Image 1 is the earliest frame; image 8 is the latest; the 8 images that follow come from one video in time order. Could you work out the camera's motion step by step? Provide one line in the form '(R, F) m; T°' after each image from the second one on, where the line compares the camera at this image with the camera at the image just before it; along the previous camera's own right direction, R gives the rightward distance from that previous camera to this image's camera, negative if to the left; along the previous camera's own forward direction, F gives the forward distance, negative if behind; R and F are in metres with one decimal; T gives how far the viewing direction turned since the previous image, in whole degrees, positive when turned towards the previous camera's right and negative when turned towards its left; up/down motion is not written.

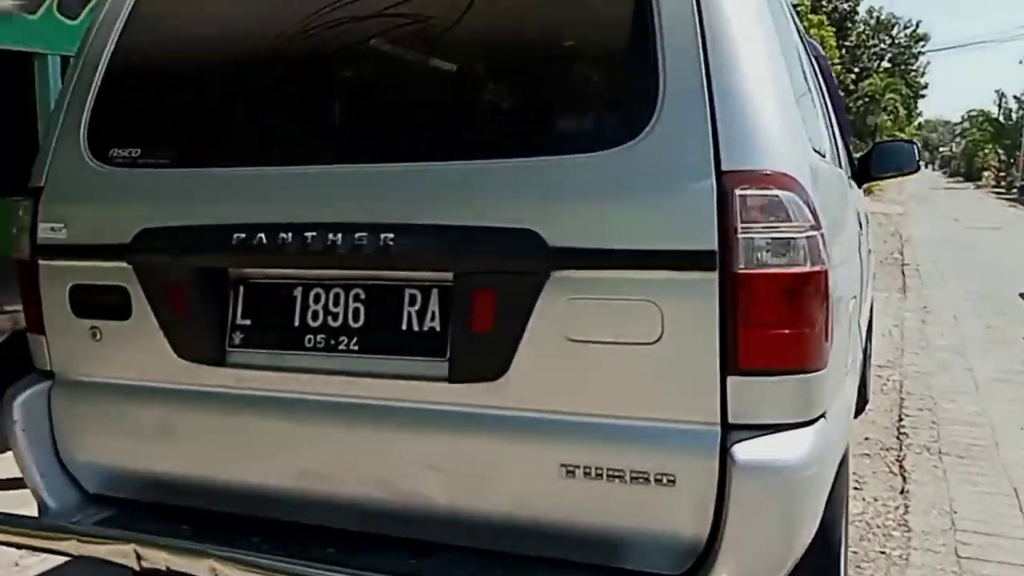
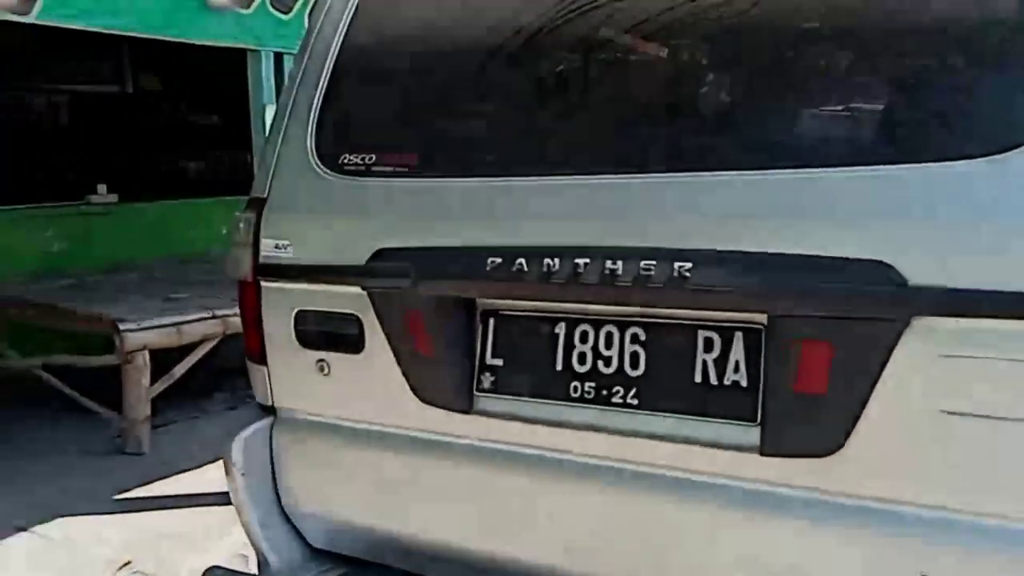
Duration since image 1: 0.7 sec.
(-0.3, +0.4) m; -10°
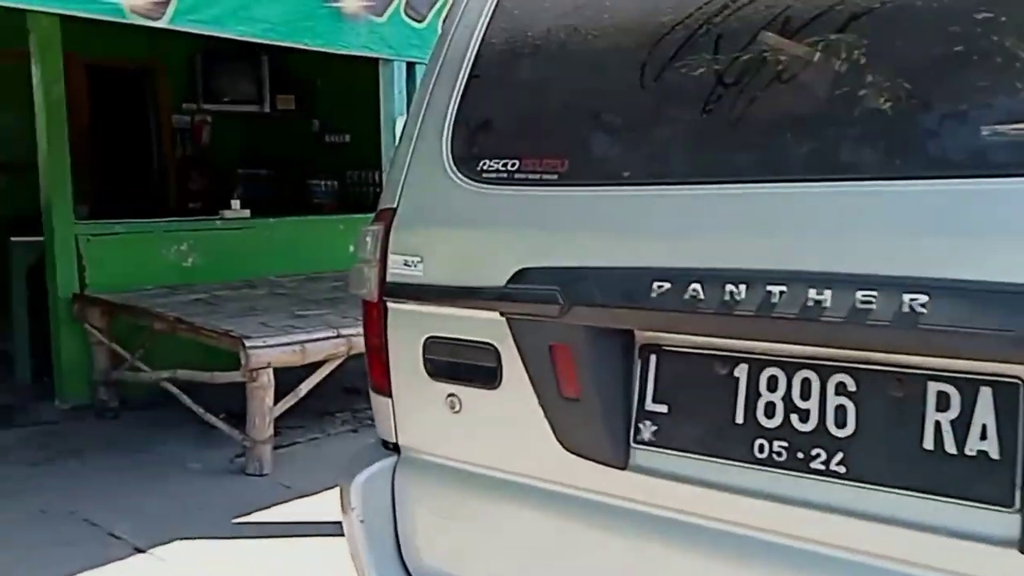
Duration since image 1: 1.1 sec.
(-0.1, +0.3) m; -8°
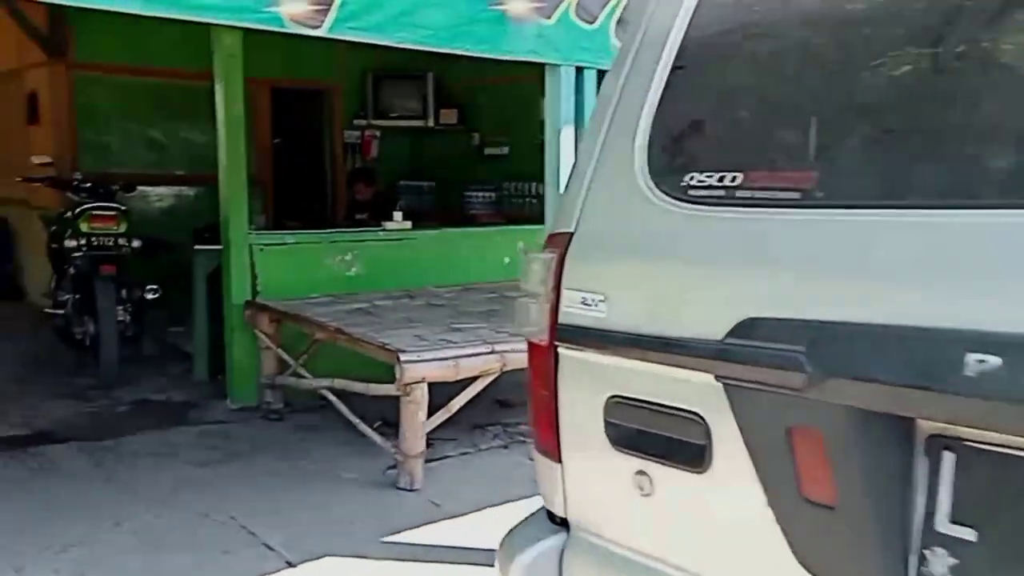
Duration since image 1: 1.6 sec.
(-0.1, +0.4) m; -10°
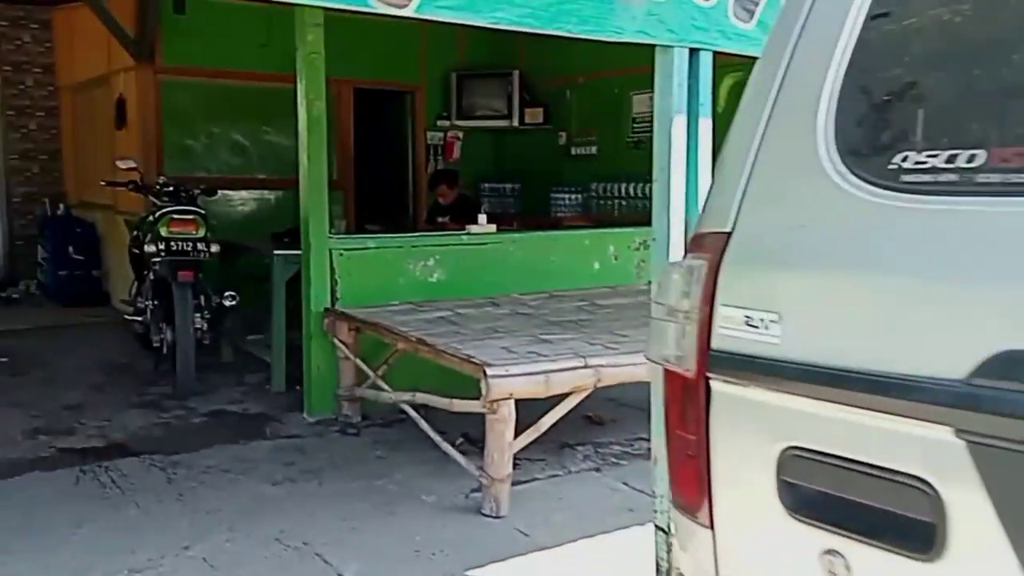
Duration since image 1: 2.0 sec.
(-0.1, +0.3) m; -5°
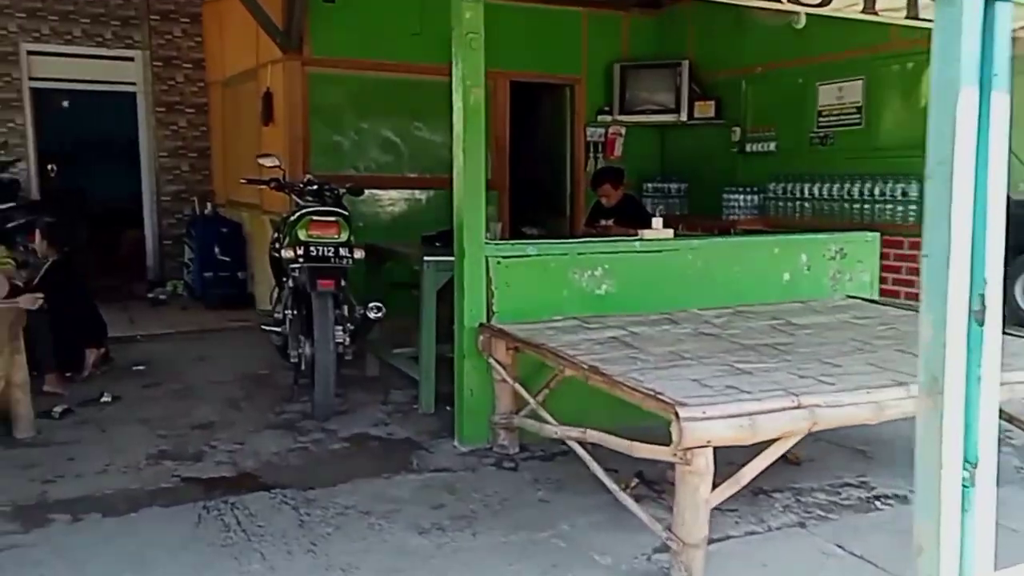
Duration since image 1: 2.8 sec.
(-0.2, +0.7) m; -9°
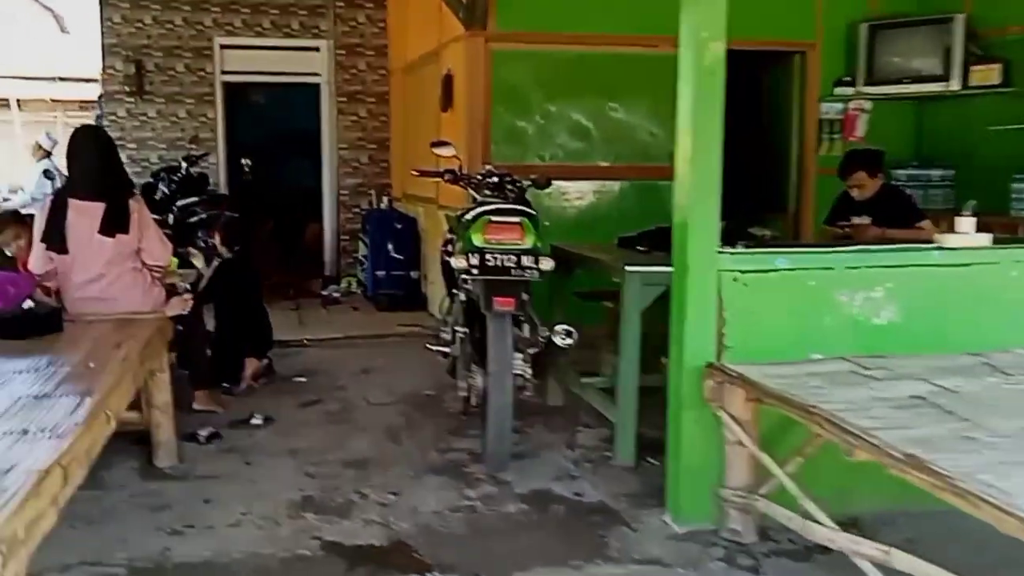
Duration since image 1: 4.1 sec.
(-0.2, +1.0) m; -12°
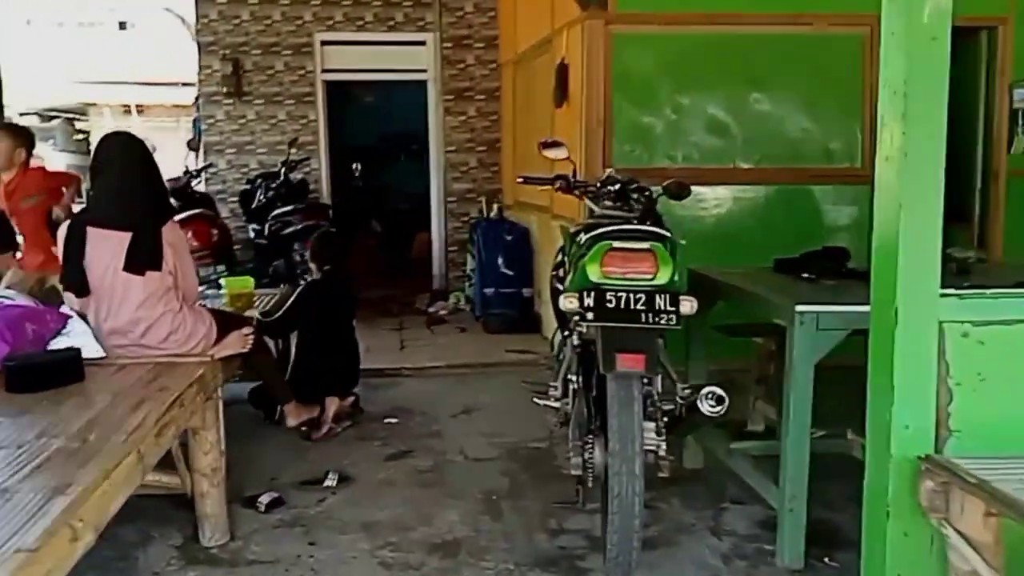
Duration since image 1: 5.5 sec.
(0.0, +0.8) m; -8°
